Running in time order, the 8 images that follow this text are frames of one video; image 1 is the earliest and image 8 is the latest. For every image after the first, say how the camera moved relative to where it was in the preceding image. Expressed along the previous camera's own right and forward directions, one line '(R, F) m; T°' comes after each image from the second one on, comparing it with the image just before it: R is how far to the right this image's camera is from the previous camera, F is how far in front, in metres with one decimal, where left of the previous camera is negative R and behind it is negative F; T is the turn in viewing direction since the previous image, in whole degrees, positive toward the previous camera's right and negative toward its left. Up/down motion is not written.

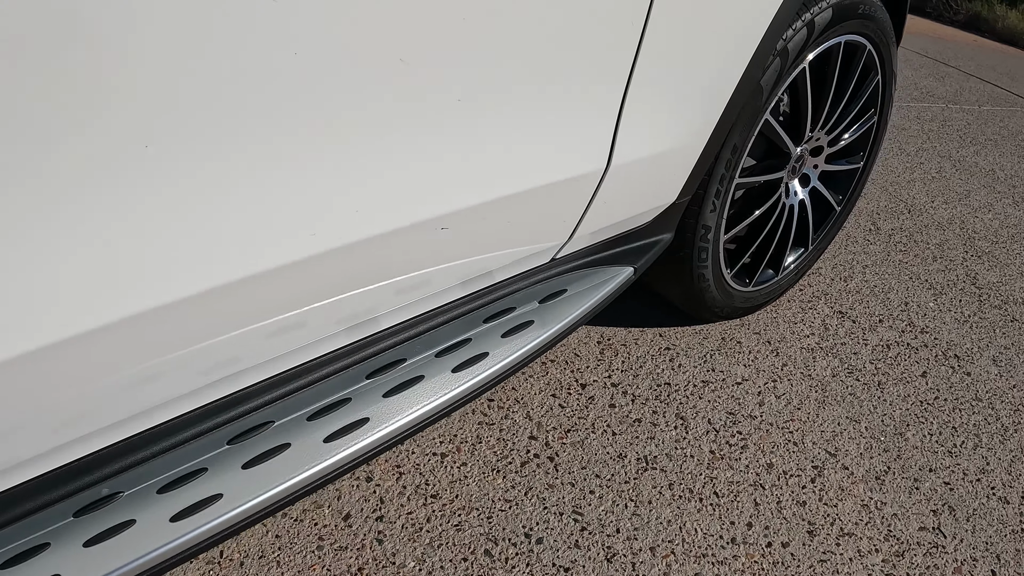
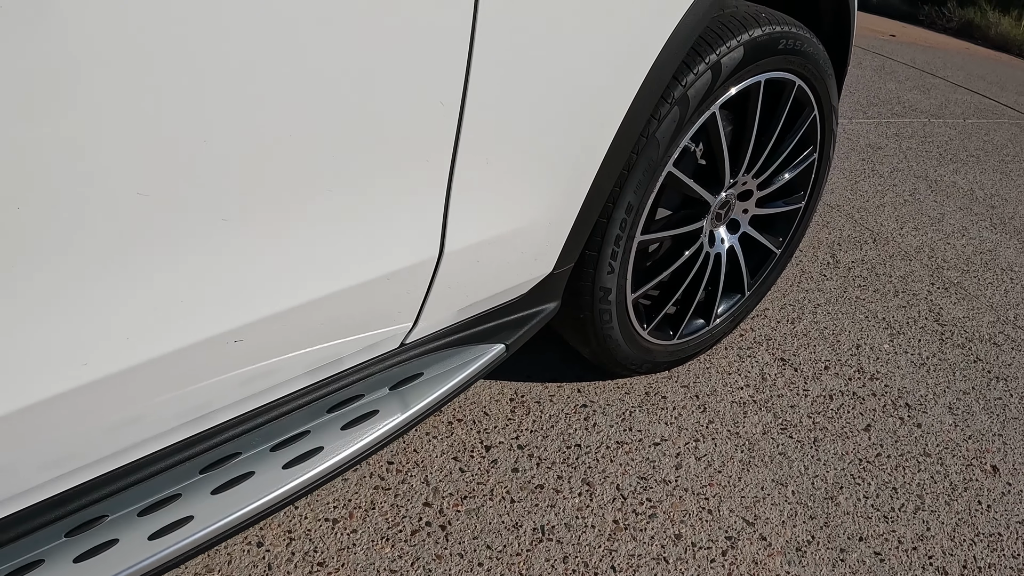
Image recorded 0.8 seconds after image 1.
(+0.1, +0.1) m; 0°
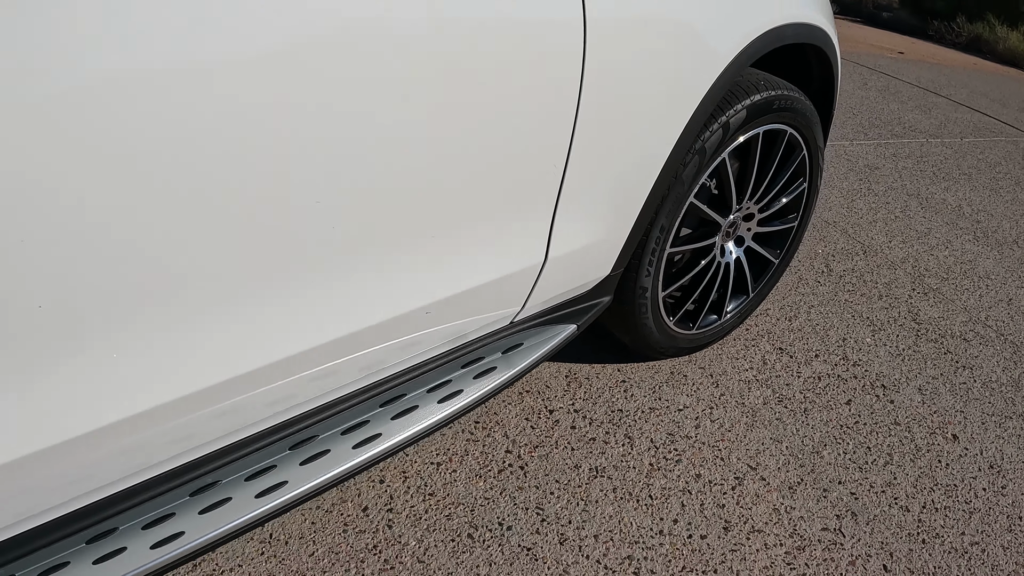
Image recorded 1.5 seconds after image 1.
(-0.1, -0.4) m; -1°
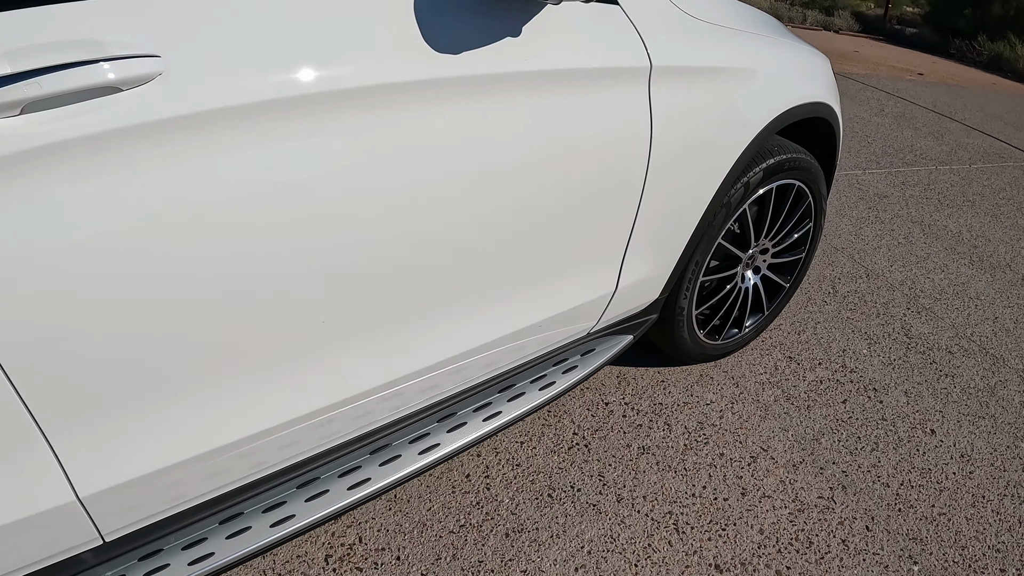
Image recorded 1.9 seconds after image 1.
(-0.1, -0.5) m; -1°
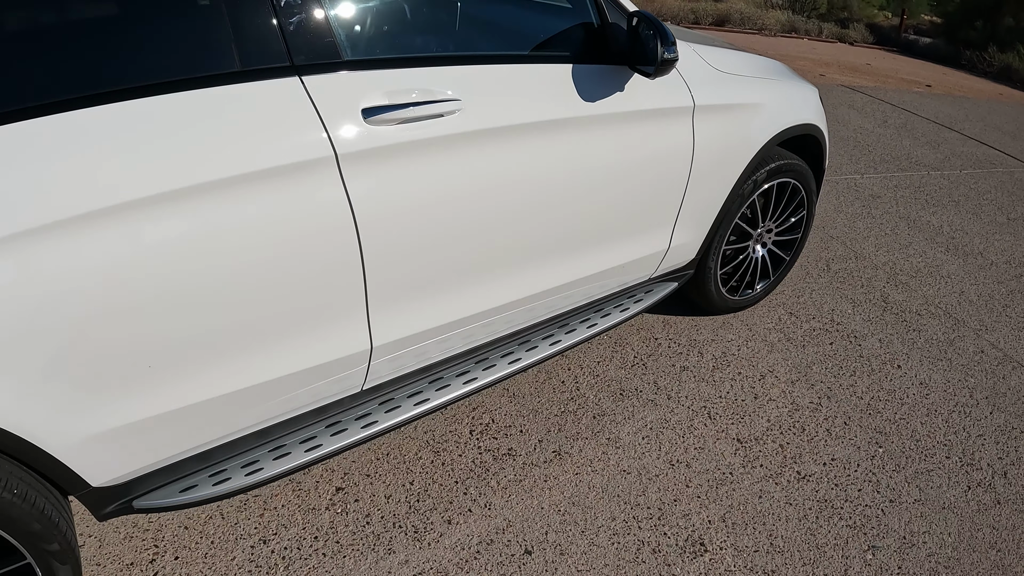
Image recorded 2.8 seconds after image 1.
(-0.2, -0.9) m; -1°
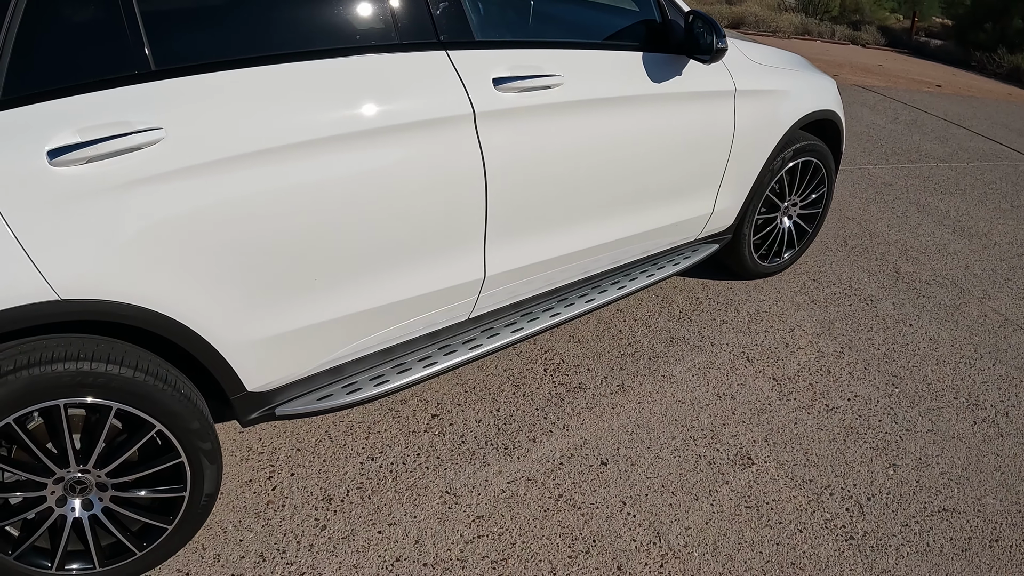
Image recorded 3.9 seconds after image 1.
(-0.2, -0.4) m; -1°
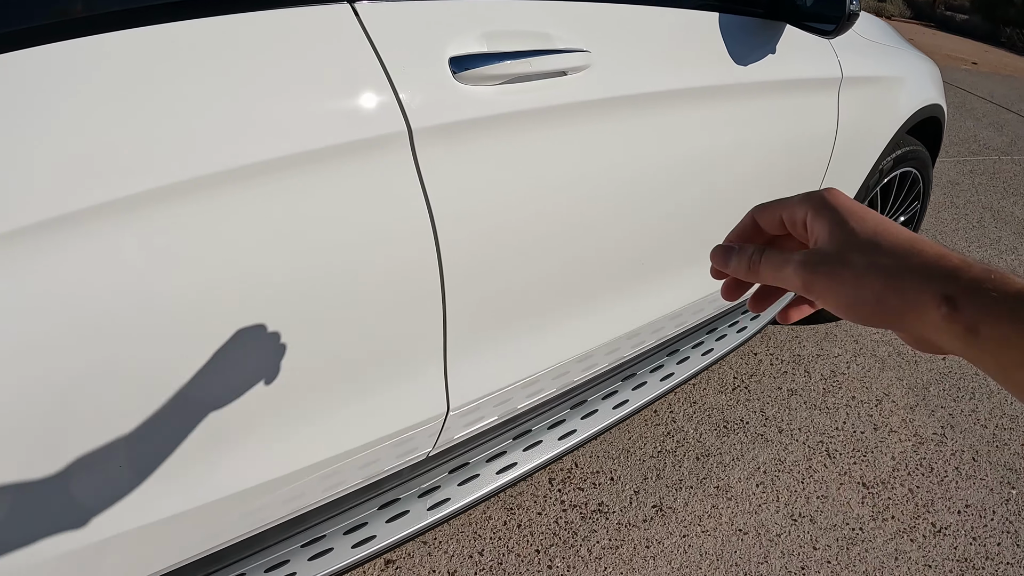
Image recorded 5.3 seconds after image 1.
(0.0, +0.9) m; 0°
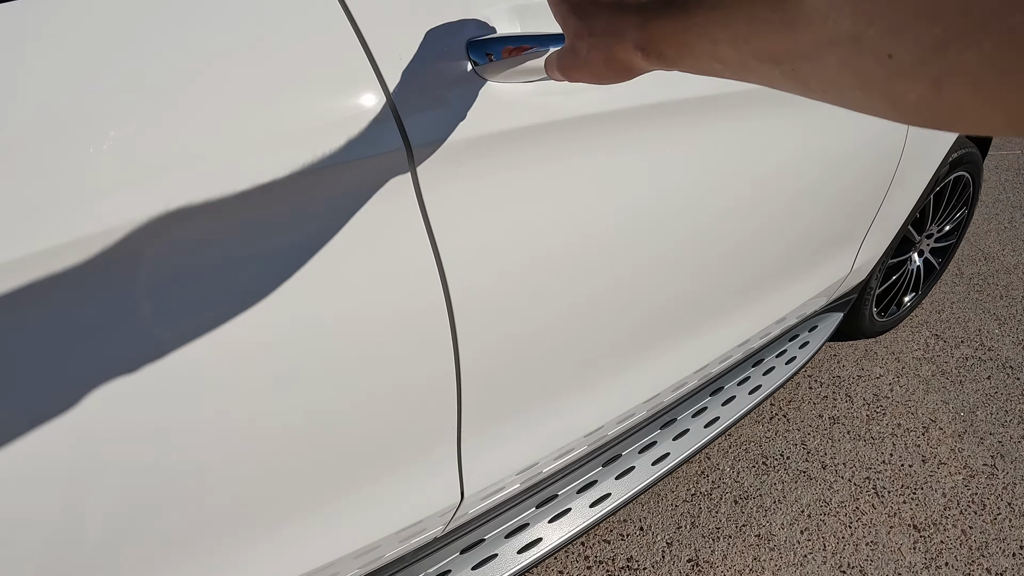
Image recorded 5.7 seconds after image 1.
(0.0, +0.2) m; 0°
